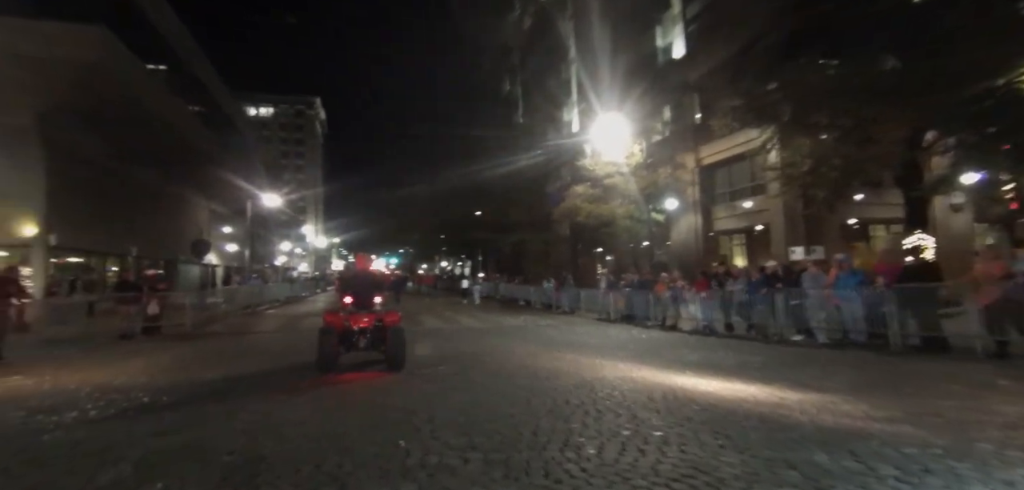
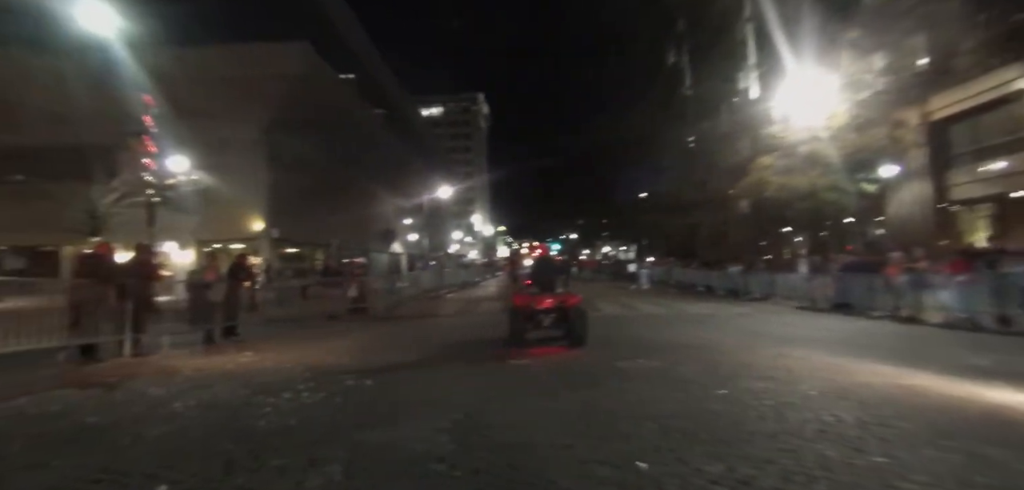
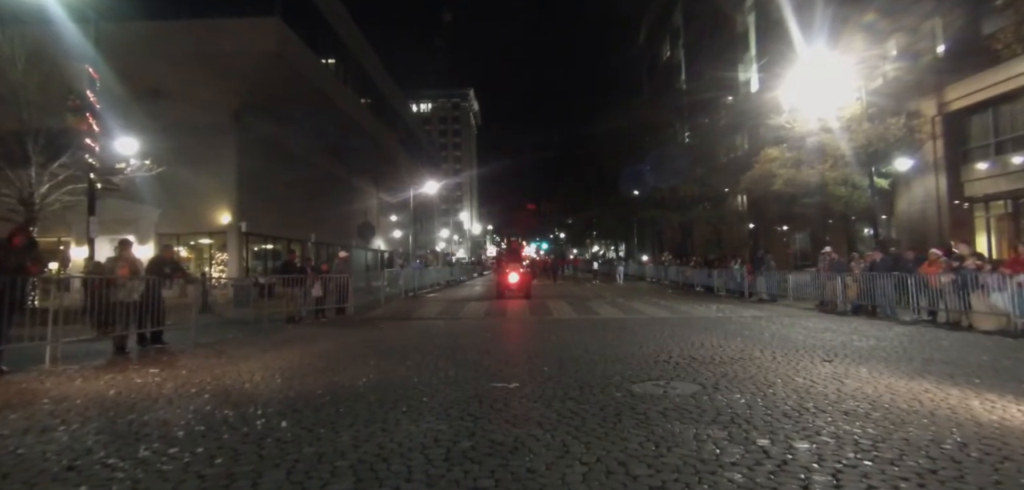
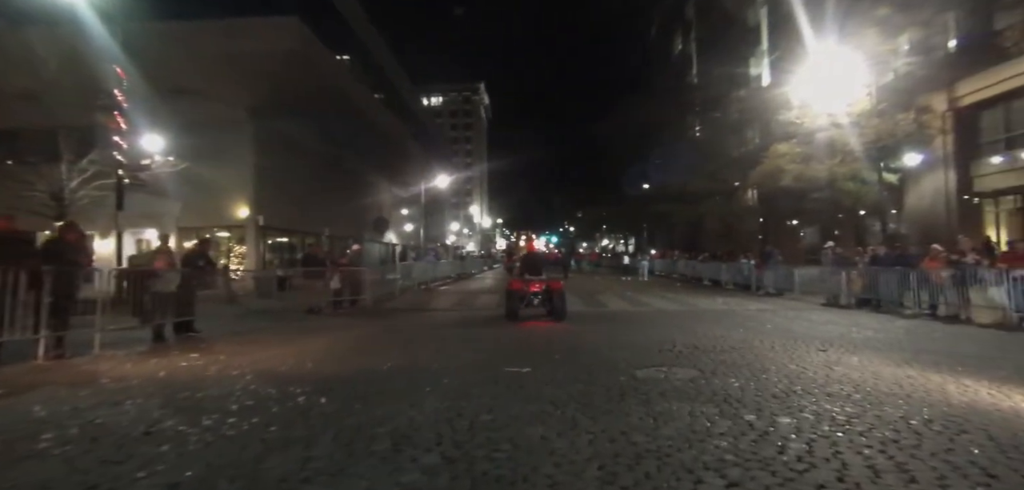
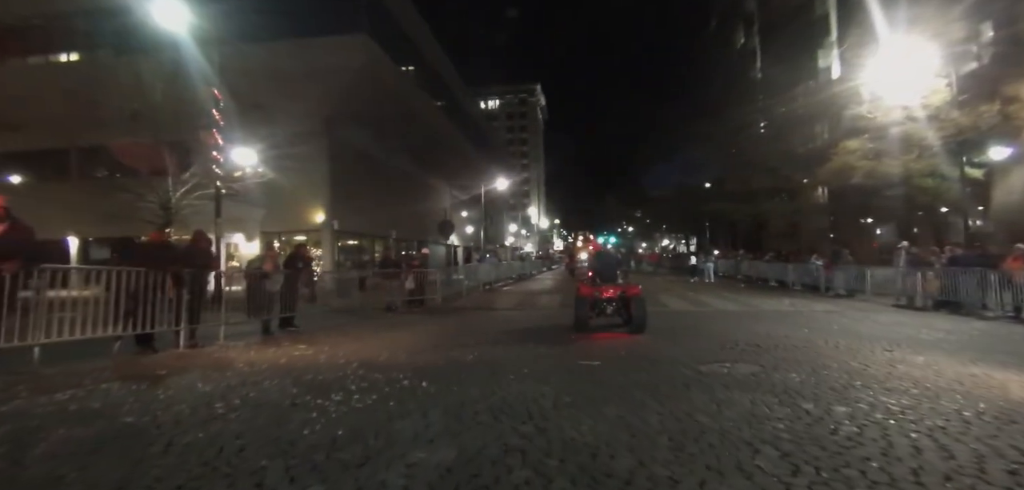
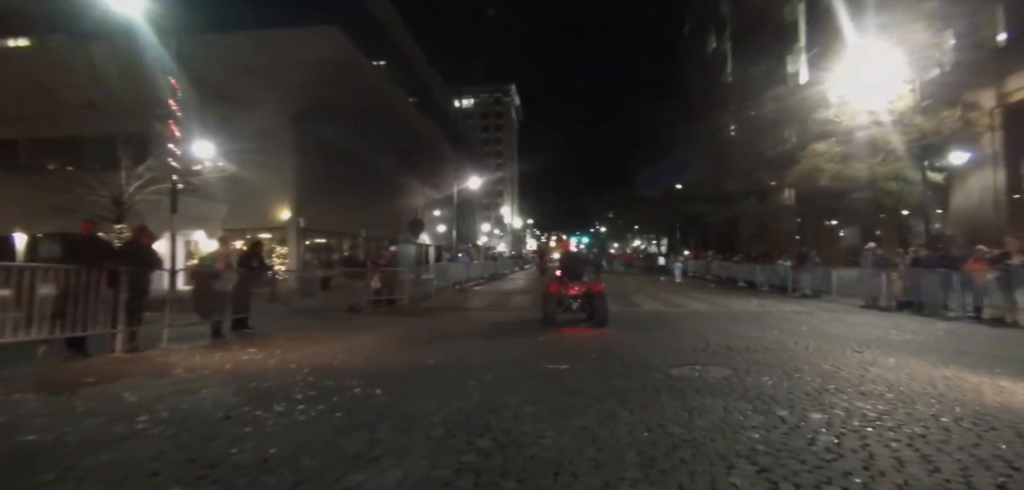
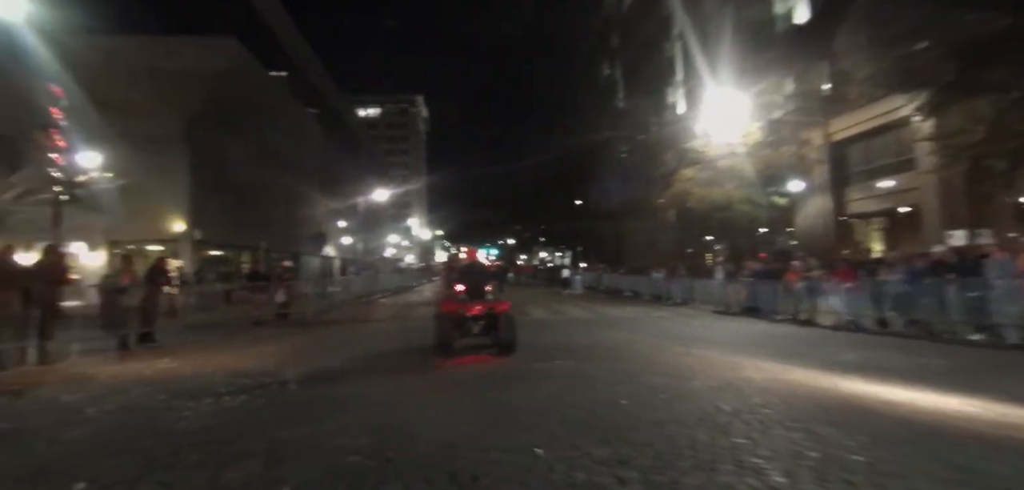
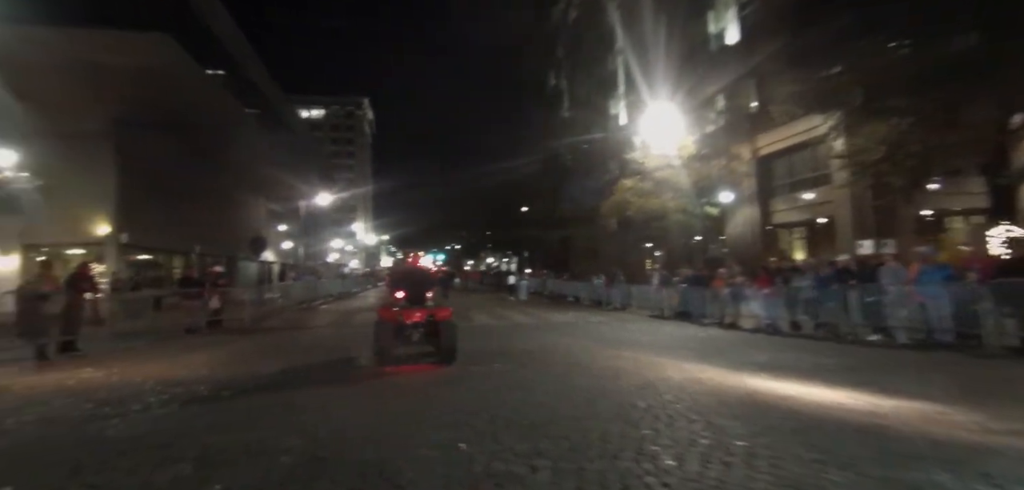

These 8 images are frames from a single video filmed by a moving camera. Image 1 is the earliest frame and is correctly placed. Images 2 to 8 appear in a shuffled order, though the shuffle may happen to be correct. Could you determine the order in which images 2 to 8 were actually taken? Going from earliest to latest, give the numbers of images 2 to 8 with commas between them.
8, 7, 2, 5, 6, 4, 3
